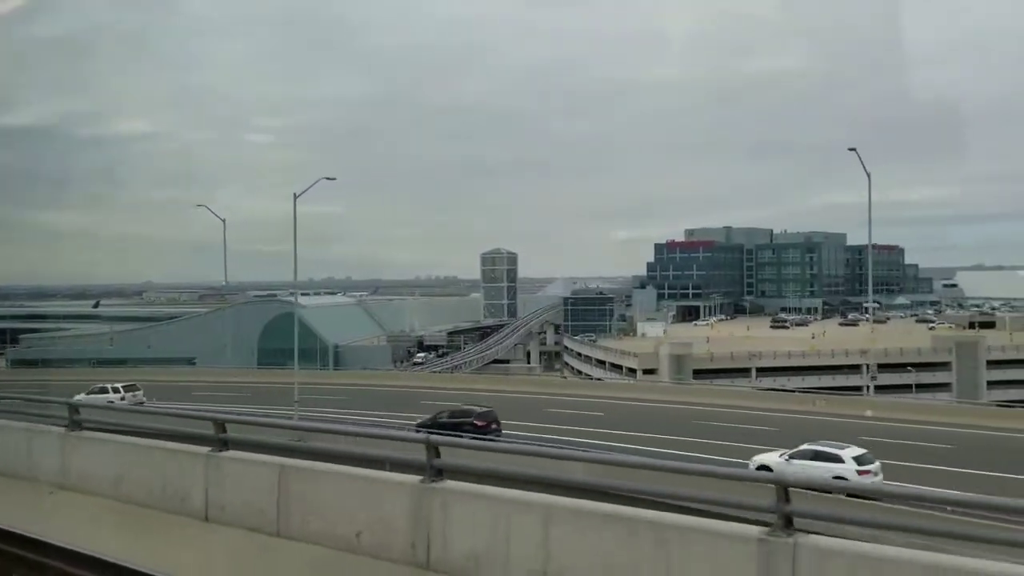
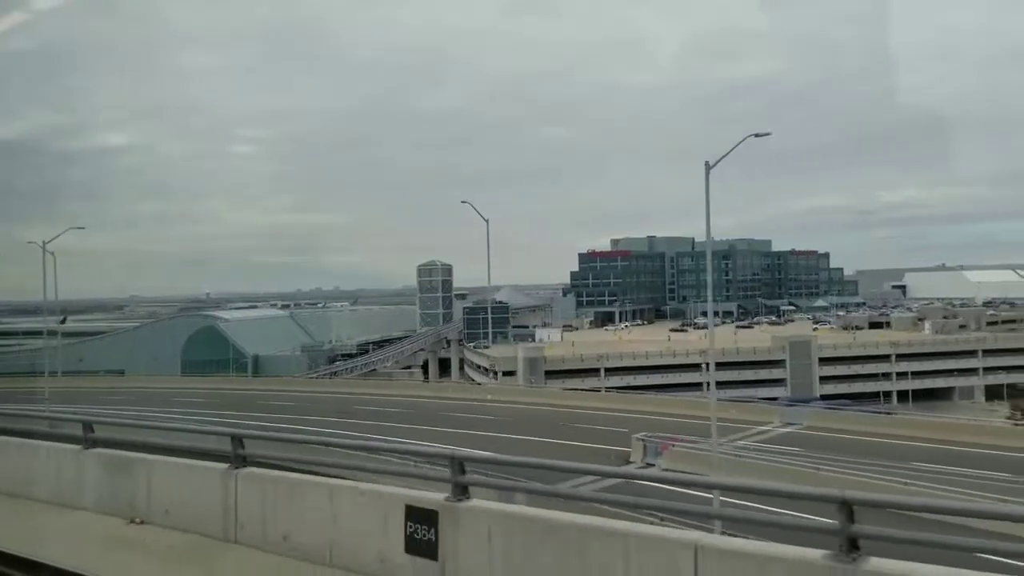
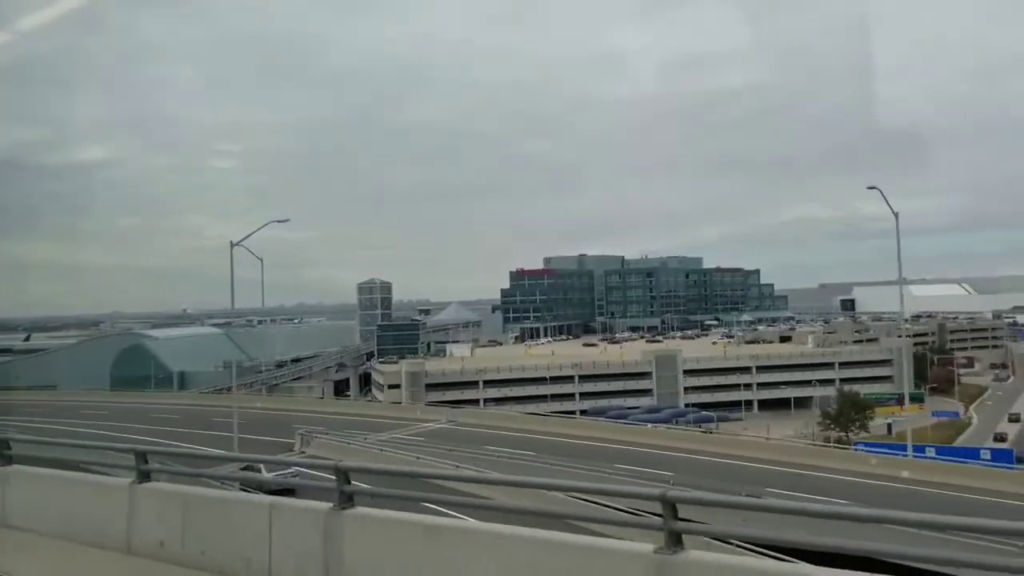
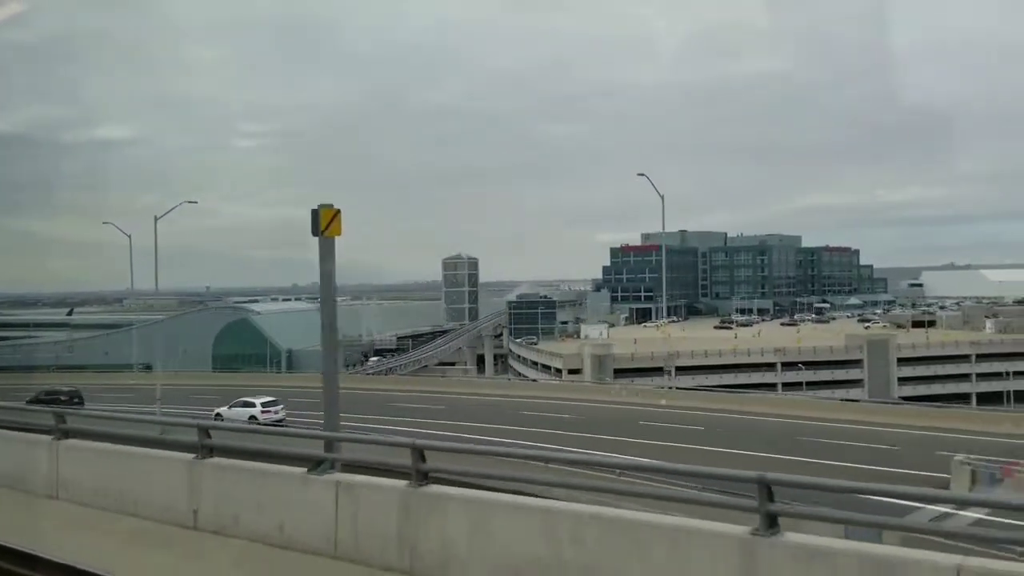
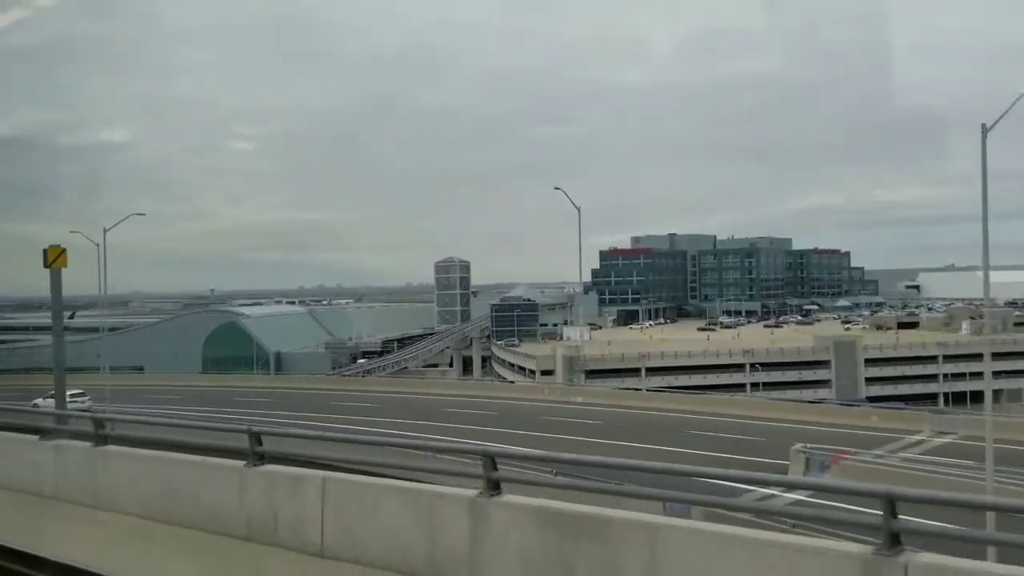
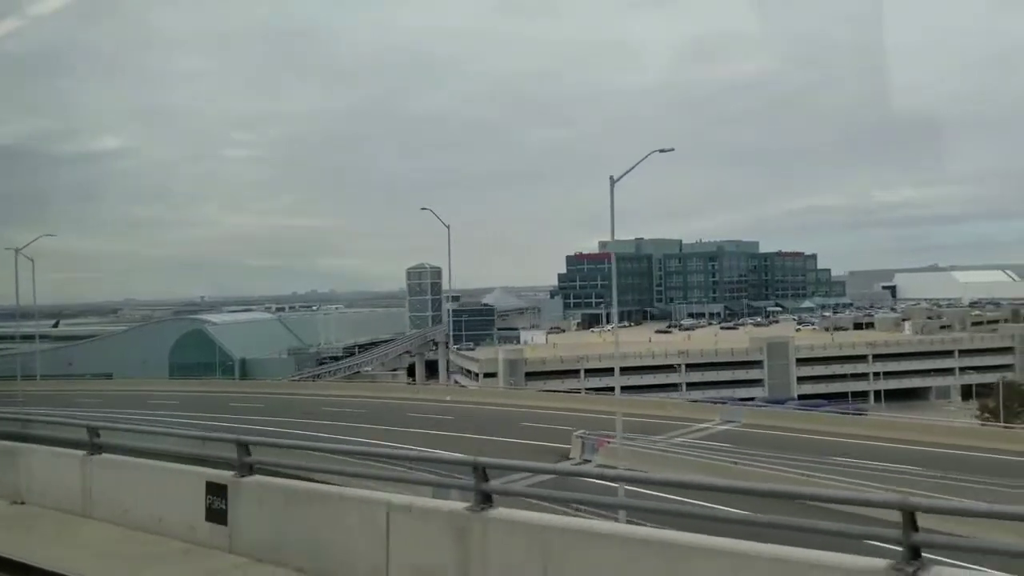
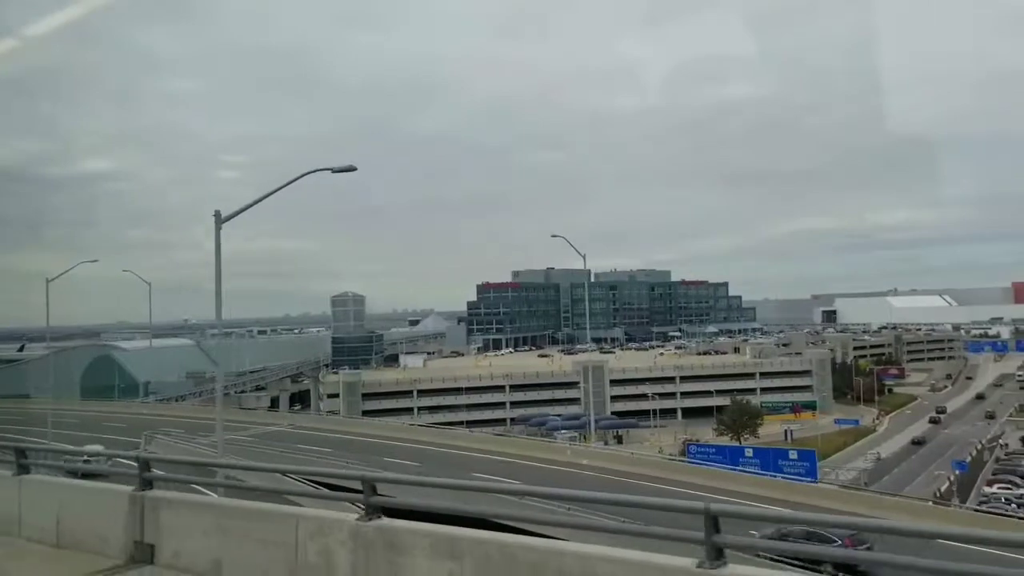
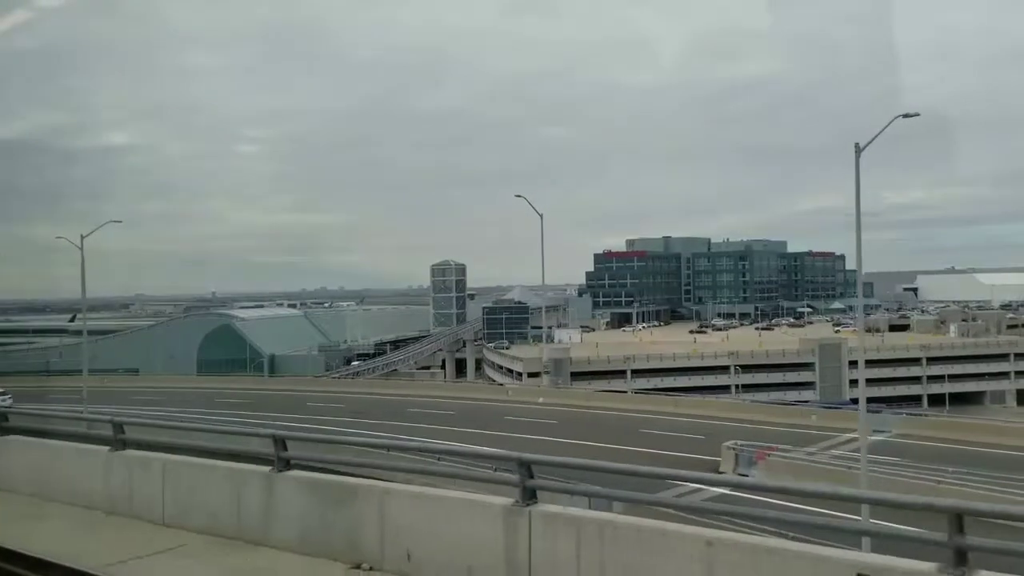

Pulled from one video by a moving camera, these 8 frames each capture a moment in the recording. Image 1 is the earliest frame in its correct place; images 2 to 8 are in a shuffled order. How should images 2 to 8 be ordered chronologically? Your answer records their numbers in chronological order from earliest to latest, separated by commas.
4, 5, 8, 2, 6, 3, 7
